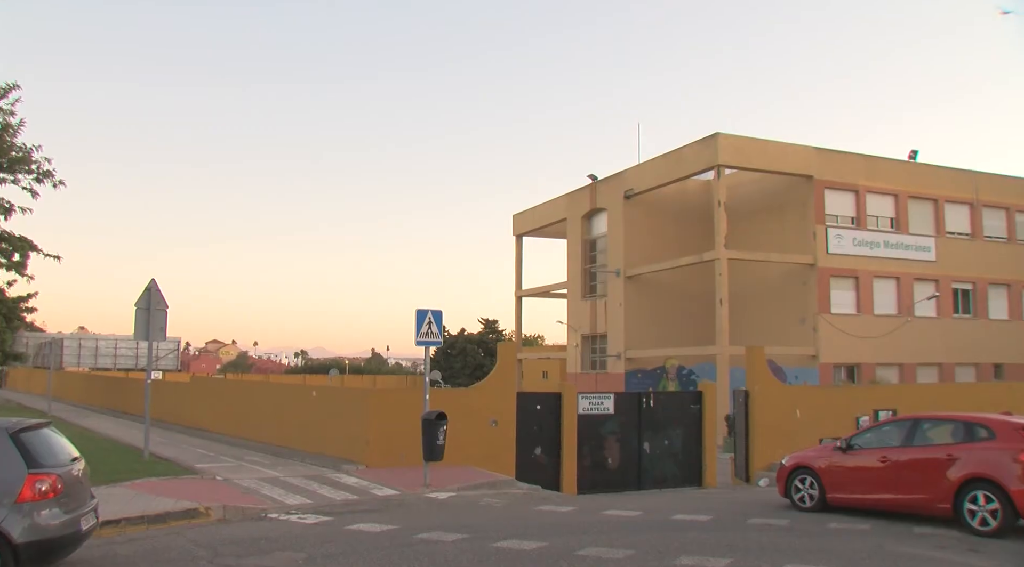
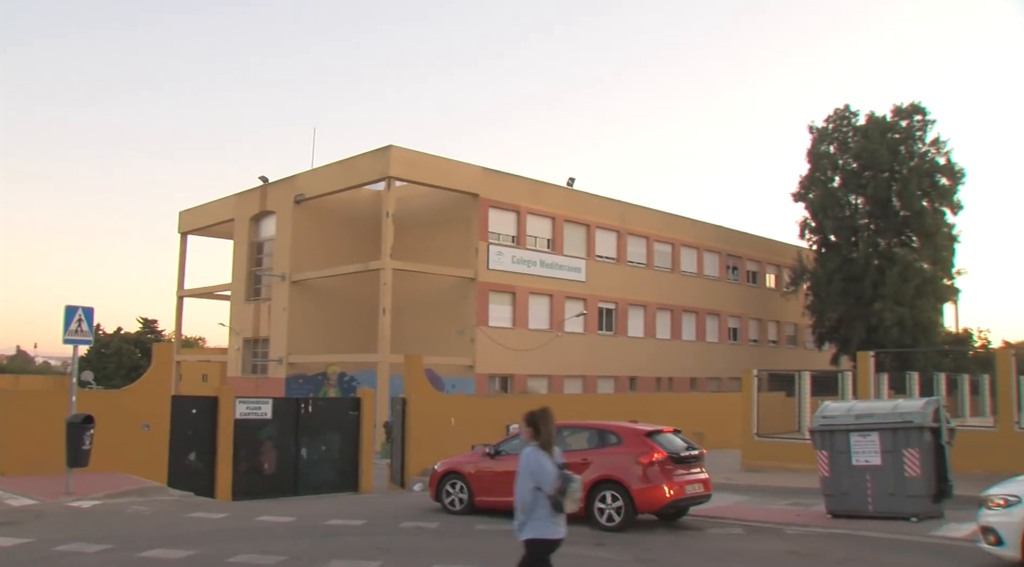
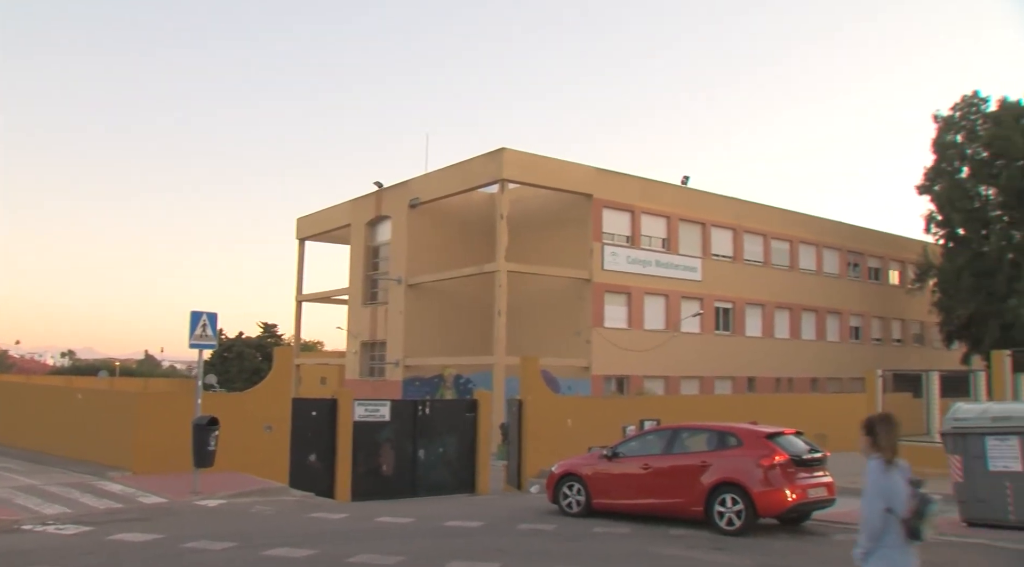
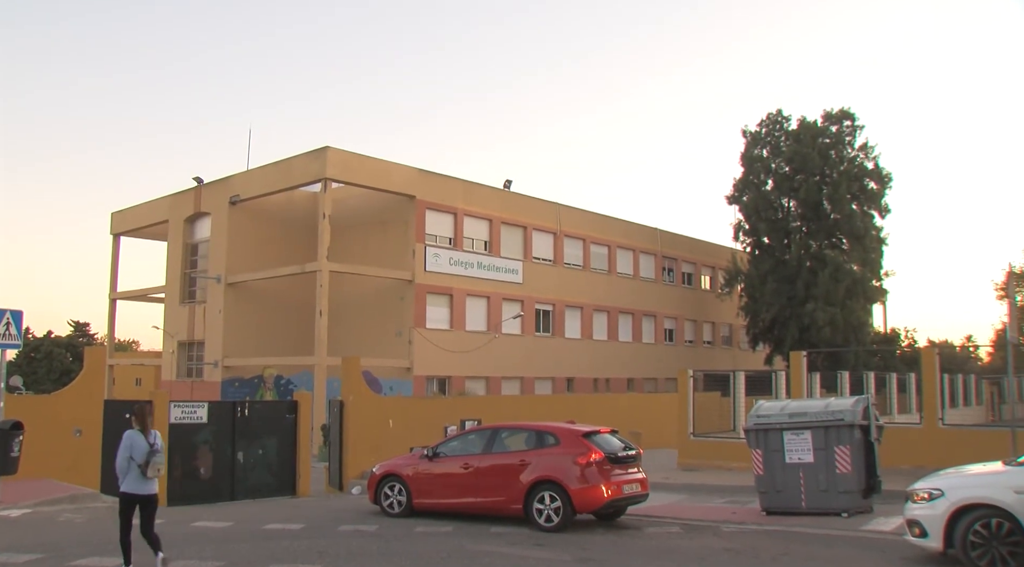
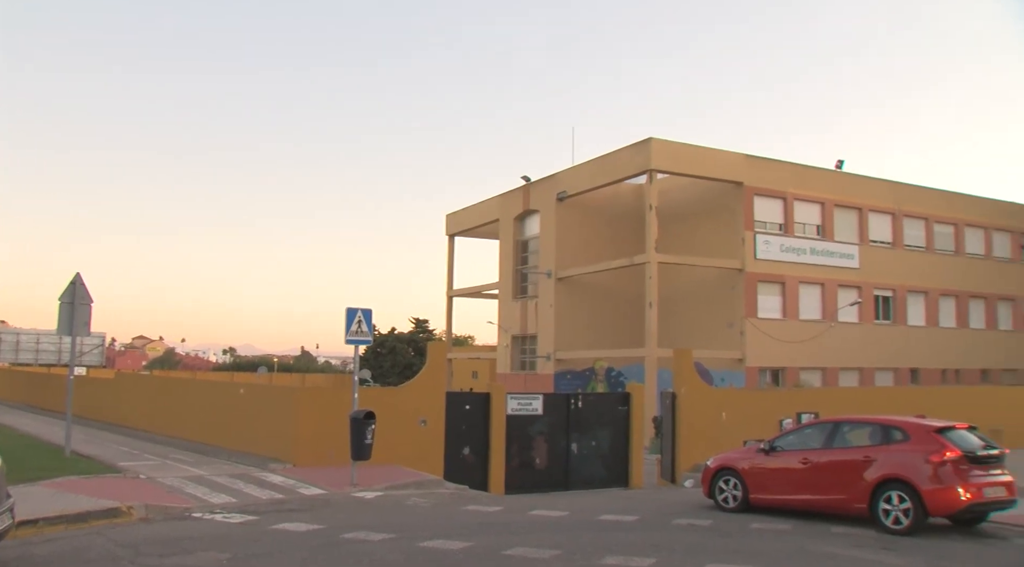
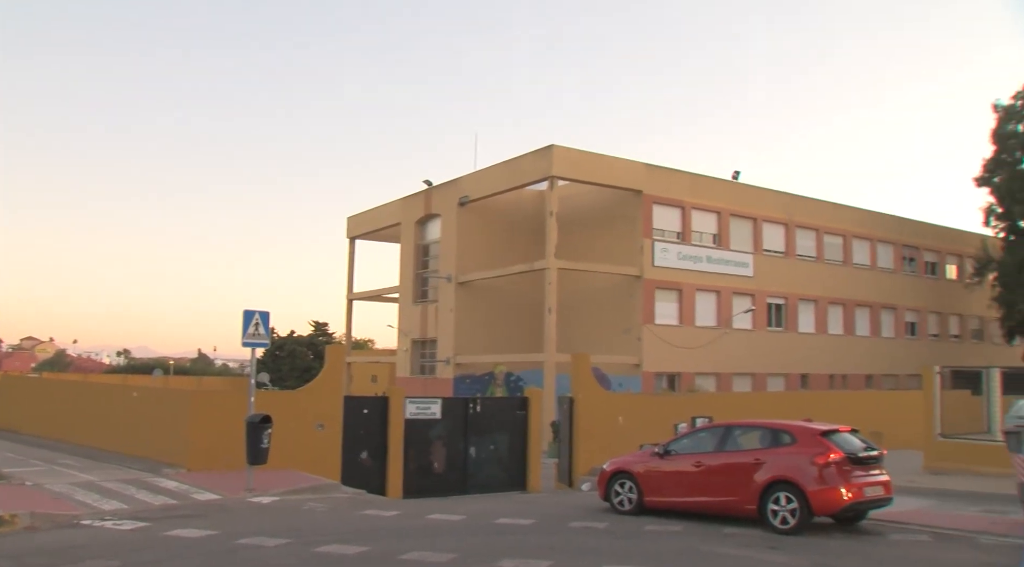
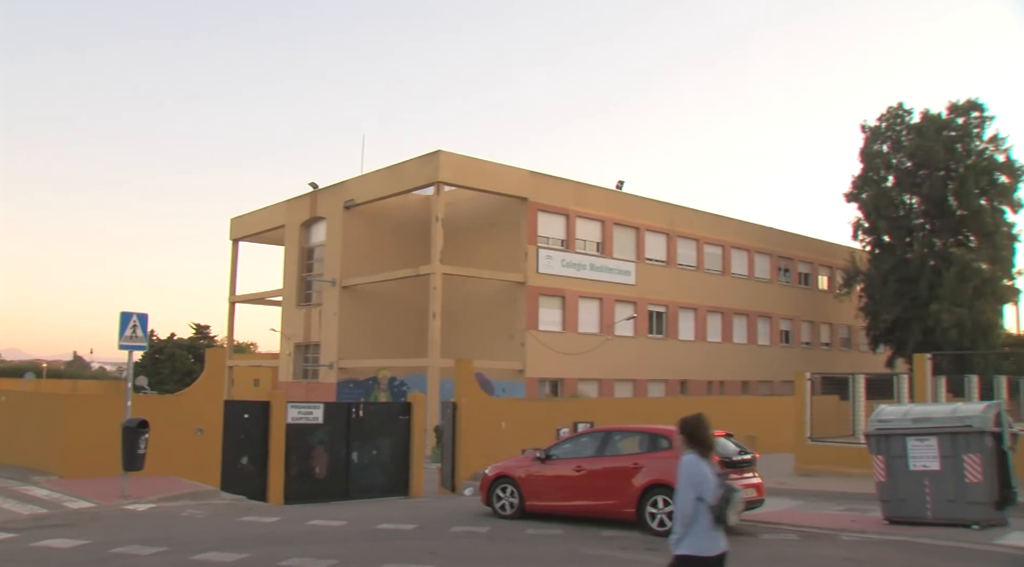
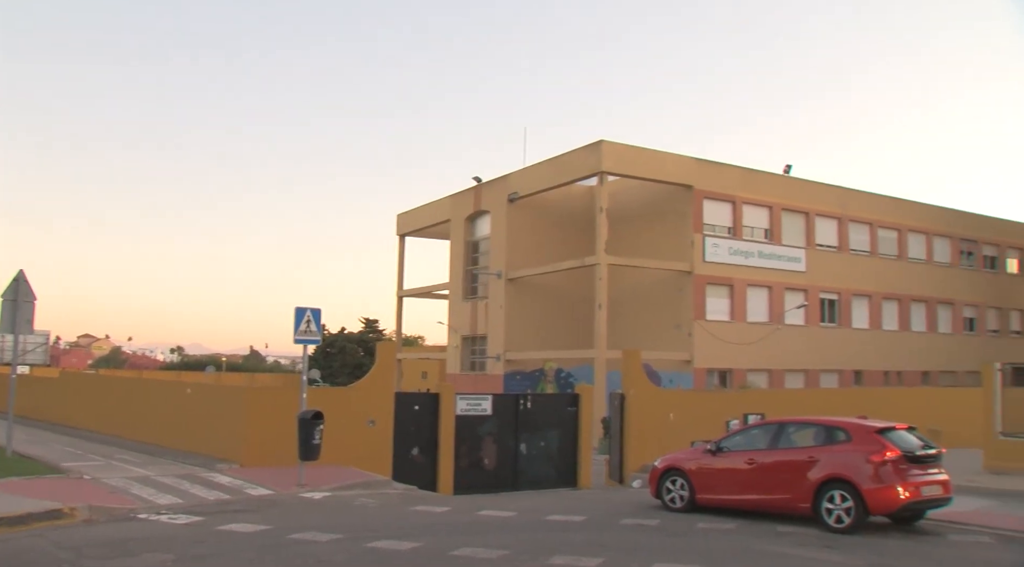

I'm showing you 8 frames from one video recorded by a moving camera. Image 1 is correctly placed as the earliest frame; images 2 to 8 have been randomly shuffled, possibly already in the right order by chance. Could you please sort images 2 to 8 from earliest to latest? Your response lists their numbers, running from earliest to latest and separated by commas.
5, 8, 6, 3, 7, 2, 4
